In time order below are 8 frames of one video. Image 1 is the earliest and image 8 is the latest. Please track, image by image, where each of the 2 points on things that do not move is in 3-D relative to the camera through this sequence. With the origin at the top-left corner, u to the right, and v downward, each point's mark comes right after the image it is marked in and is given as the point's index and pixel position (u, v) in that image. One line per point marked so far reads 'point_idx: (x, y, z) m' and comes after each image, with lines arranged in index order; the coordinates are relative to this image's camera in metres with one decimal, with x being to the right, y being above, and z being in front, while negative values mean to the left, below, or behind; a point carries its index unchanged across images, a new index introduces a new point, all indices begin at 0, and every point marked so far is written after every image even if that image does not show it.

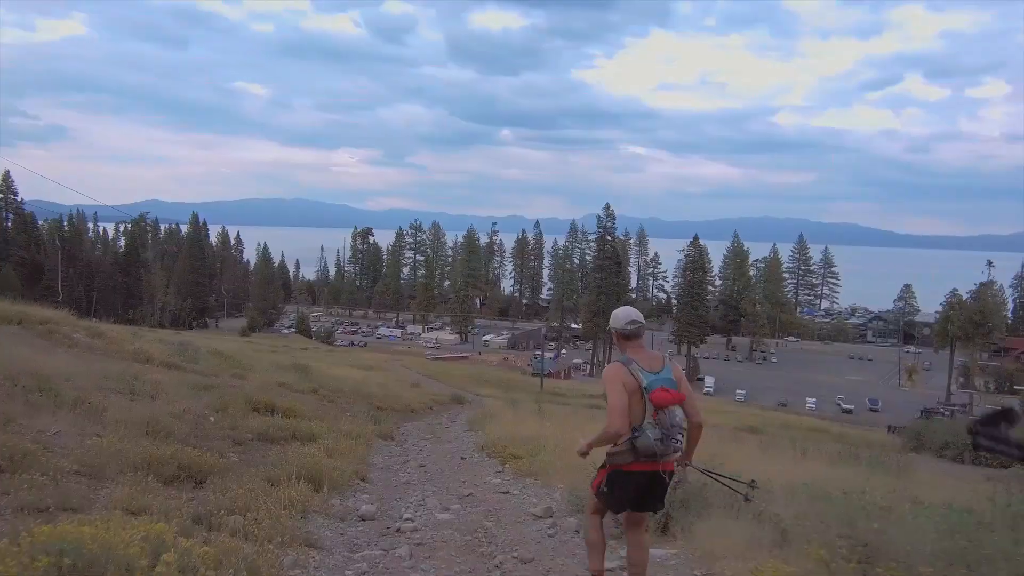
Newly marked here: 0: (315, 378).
0: (-6.5, -2.9, +19.8) m
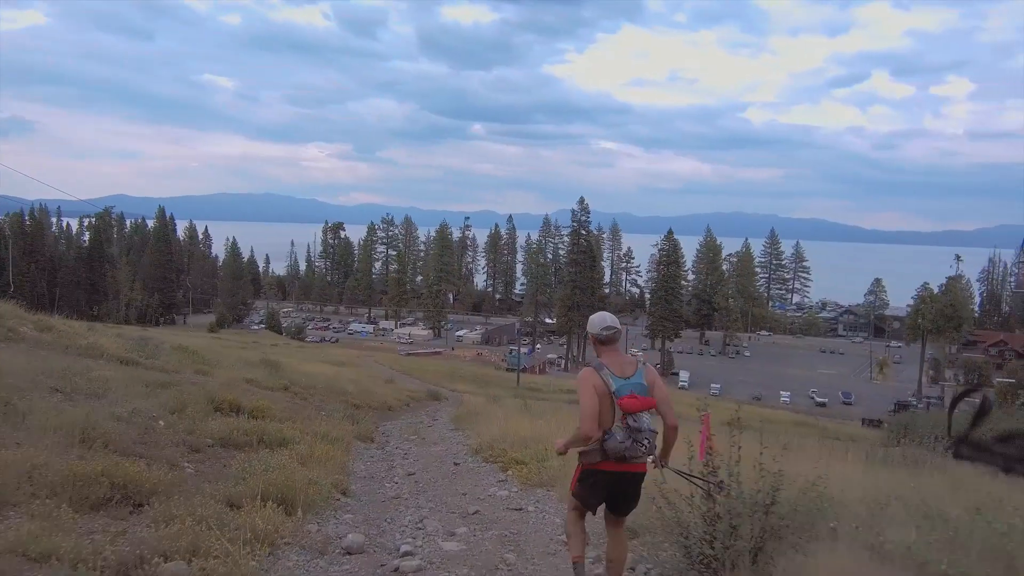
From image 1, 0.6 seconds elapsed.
0: (-7.1, -2.7, +18.8) m
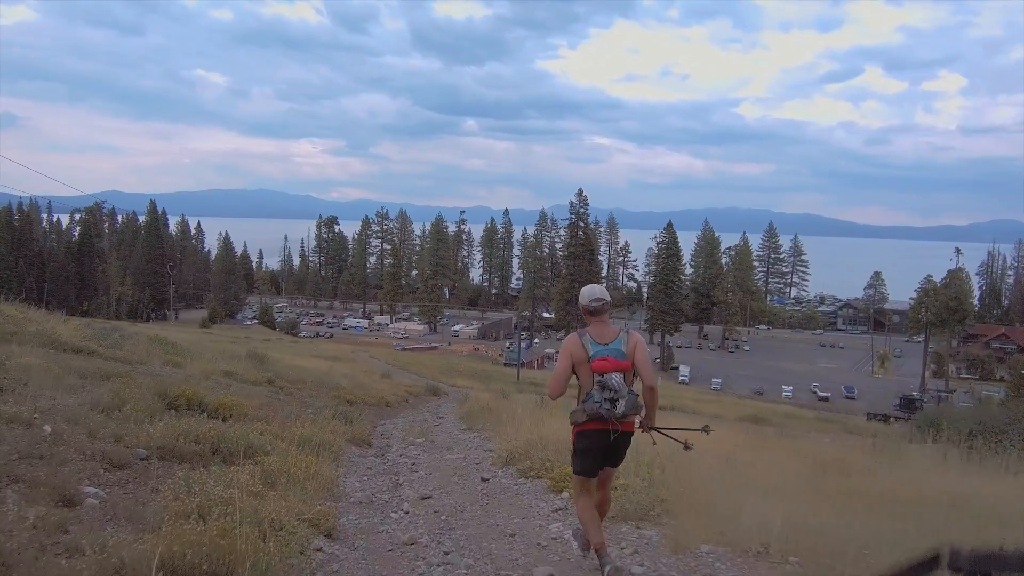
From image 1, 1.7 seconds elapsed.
0: (-6.9, -2.3, +17.3) m
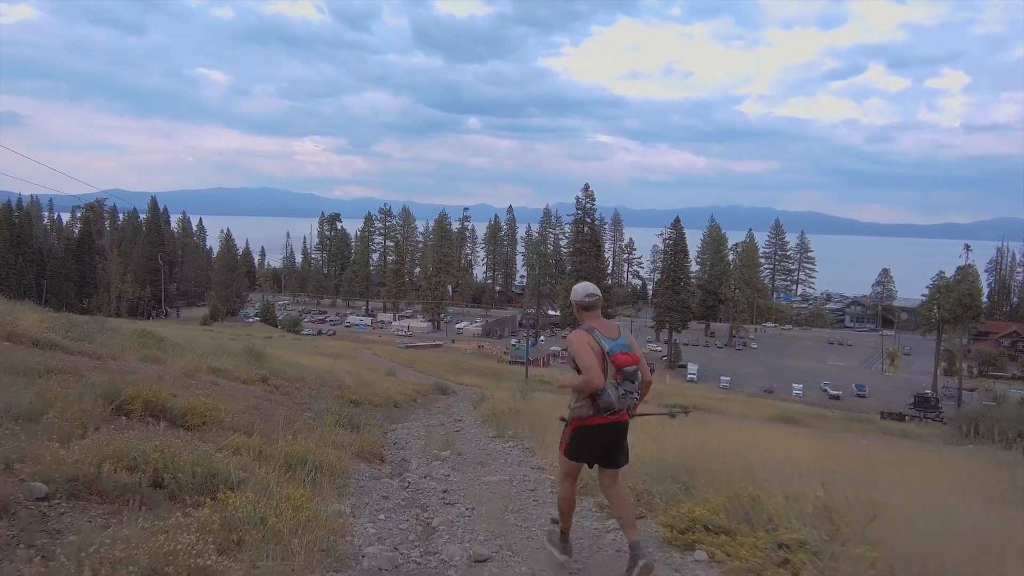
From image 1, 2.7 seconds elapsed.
0: (-6.4, -2.0, +16.0) m
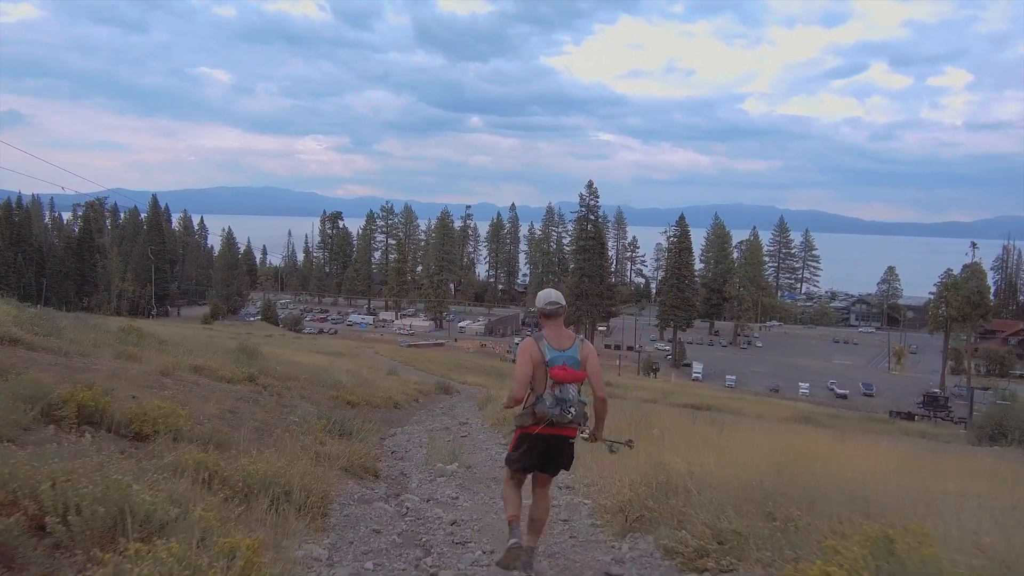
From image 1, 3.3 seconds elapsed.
0: (-6.2, -1.9, +15.2) m
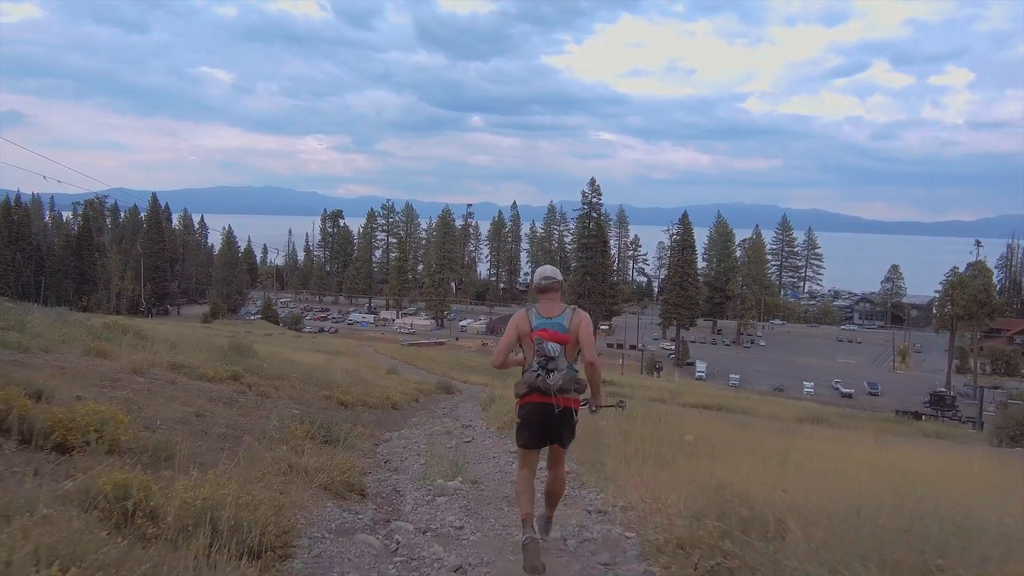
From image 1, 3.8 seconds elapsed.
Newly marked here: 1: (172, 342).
0: (-6.1, -1.7, +14.5) m
1: (-8.5, -1.3, +15.0) m
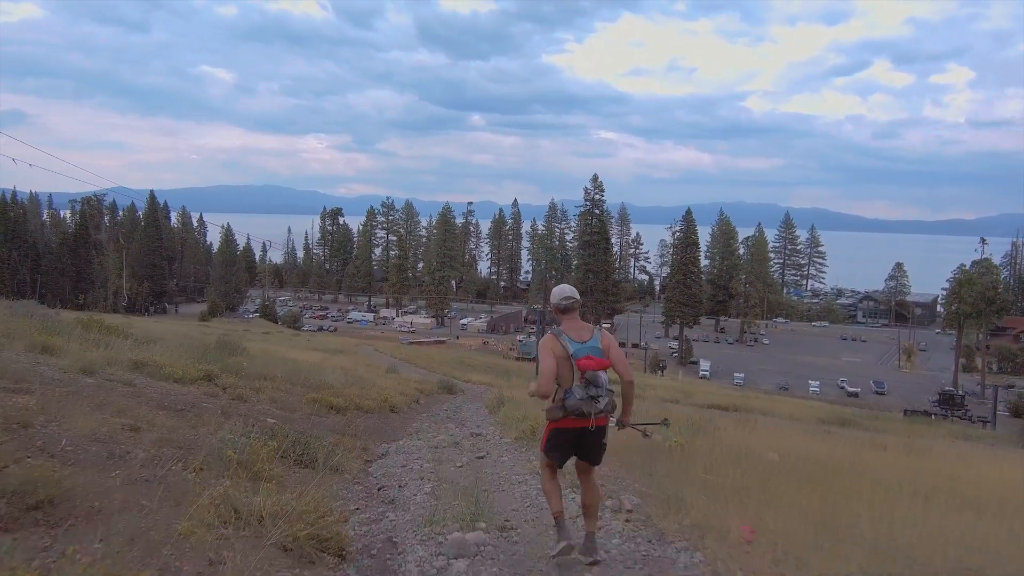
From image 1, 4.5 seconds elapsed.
0: (-5.9, -1.6, +13.4) m
1: (-8.3, -1.2, +13.9) m
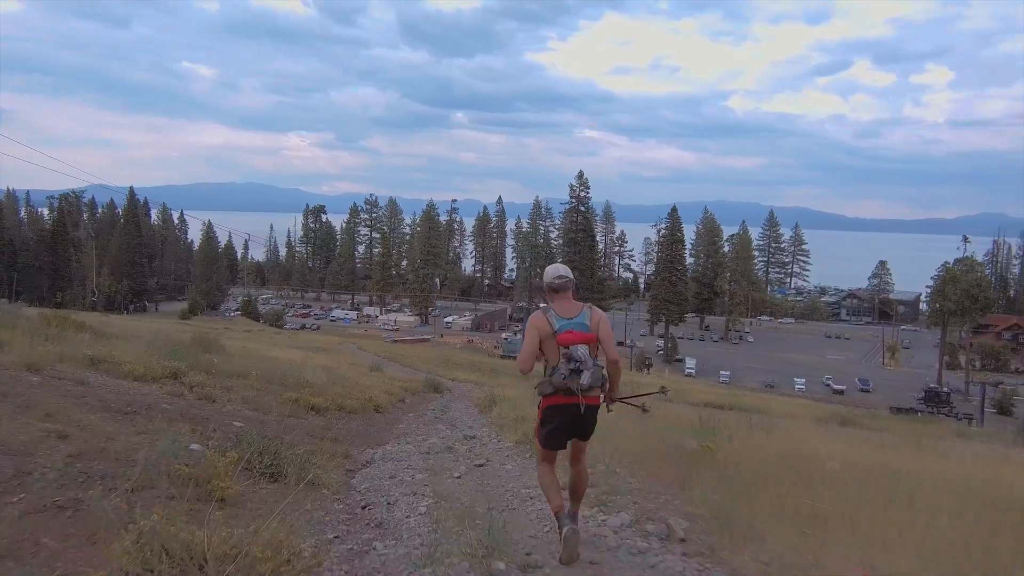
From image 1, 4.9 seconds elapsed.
0: (-6.1, -1.4, +12.6) m
1: (-8.5, -1.0, +13.1) m
